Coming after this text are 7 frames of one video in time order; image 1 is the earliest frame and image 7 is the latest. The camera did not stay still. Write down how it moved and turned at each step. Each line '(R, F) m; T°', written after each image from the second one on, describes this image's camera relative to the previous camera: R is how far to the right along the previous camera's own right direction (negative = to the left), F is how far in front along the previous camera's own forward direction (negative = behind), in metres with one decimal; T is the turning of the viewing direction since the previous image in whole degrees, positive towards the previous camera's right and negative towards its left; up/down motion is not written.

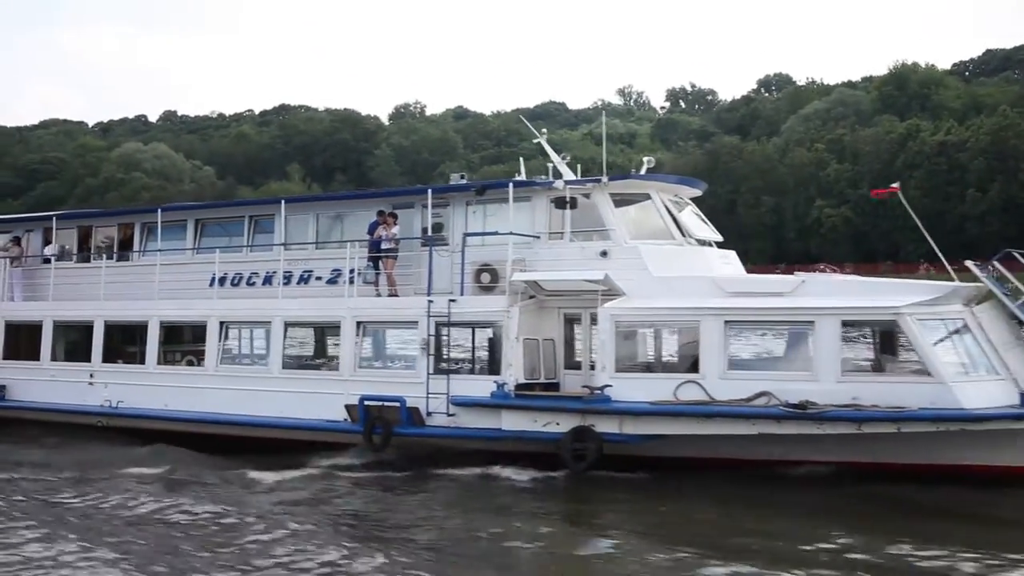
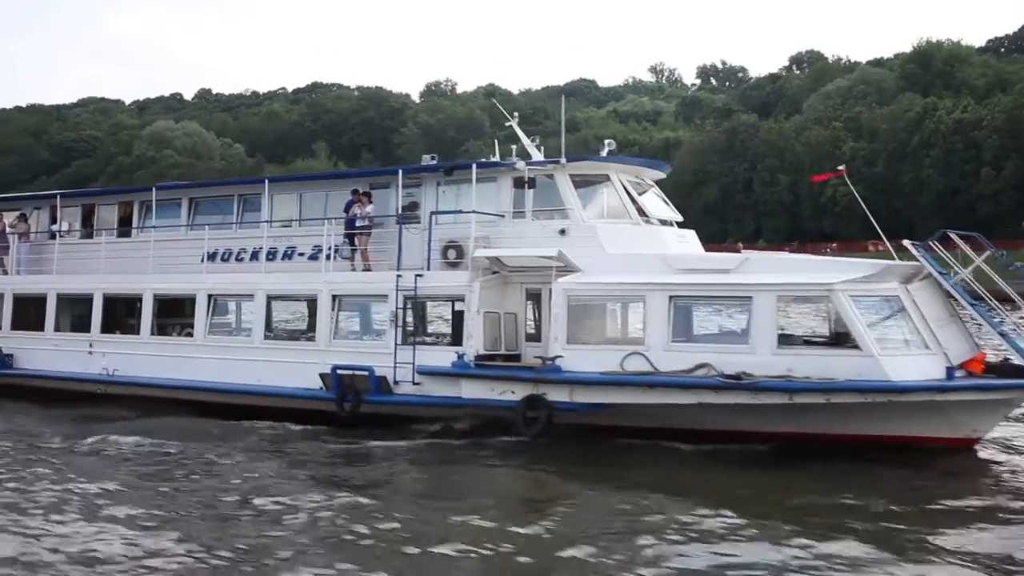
(+0.8, -0.5) m; -2°
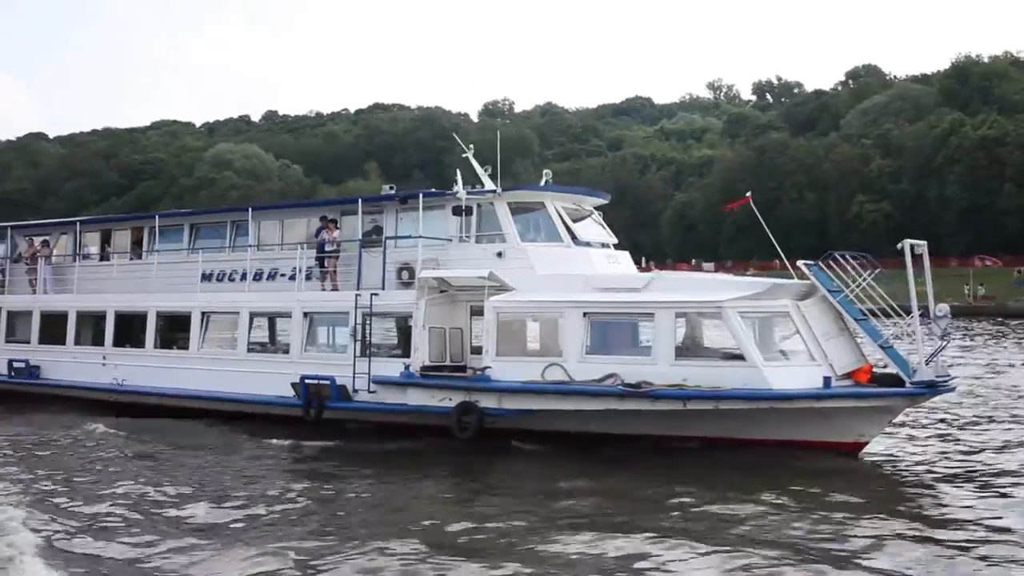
(+1.5, -1.2) m; -4°
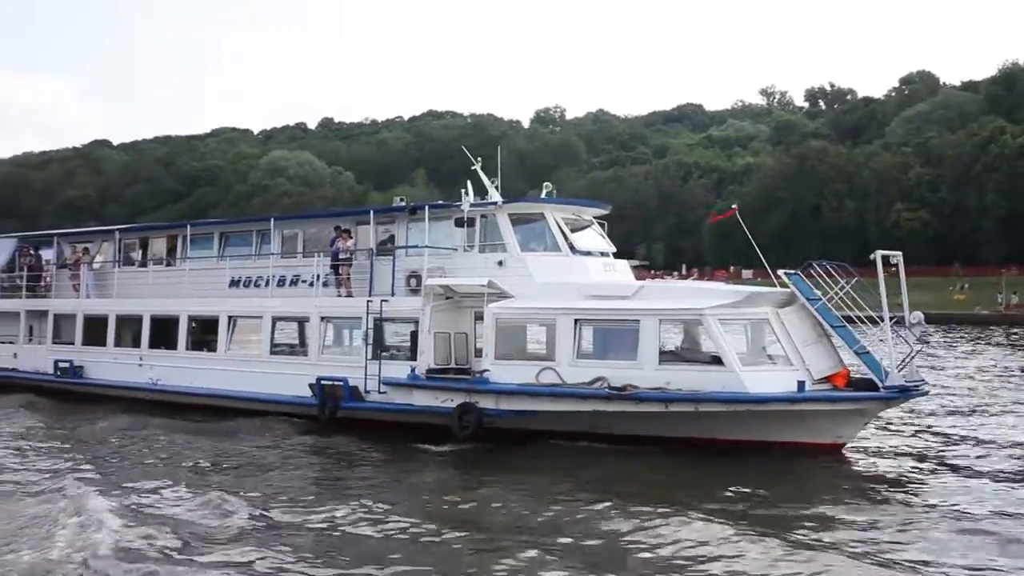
(+0.7, -0.7) m; -3°
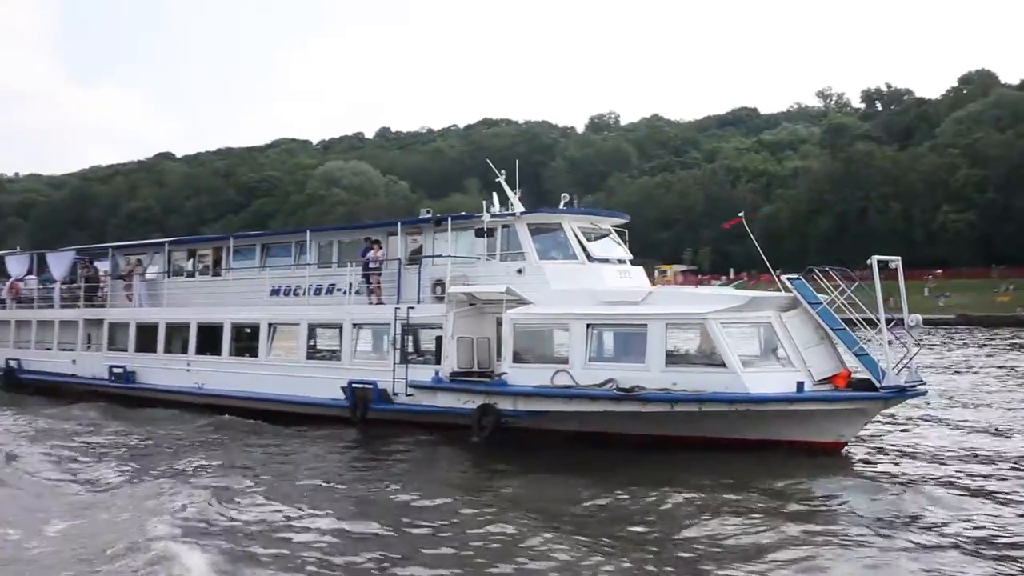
(+0.6, -0.7) m; -3°
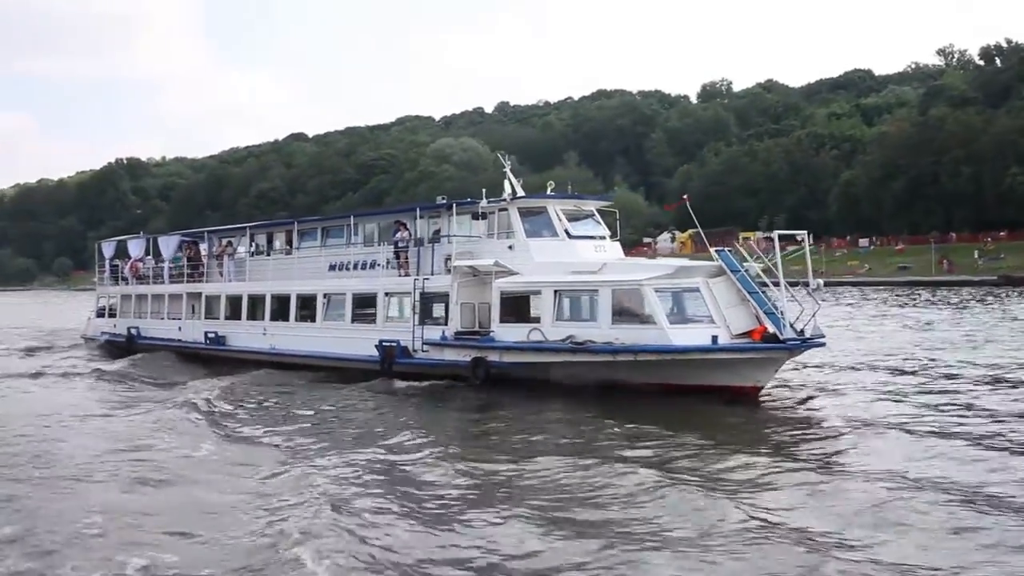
(+2.3, -2.9) m; -7°
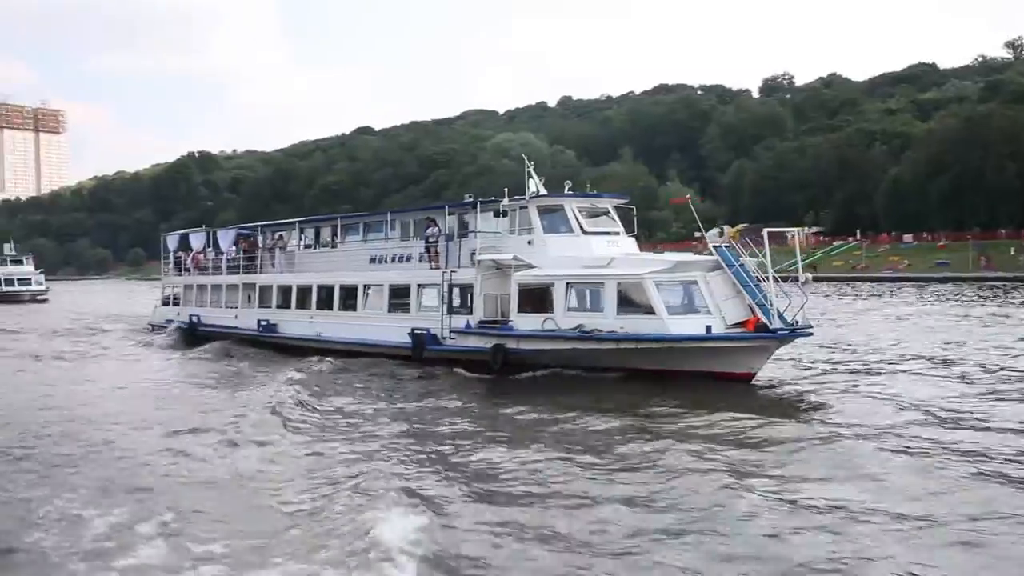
(+0.8, -1.4) m; -3°
